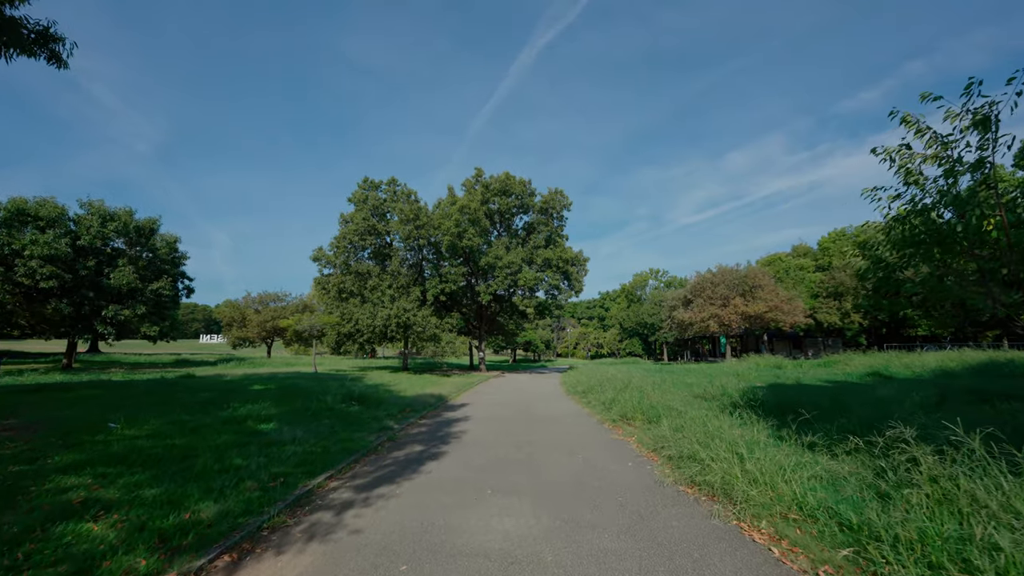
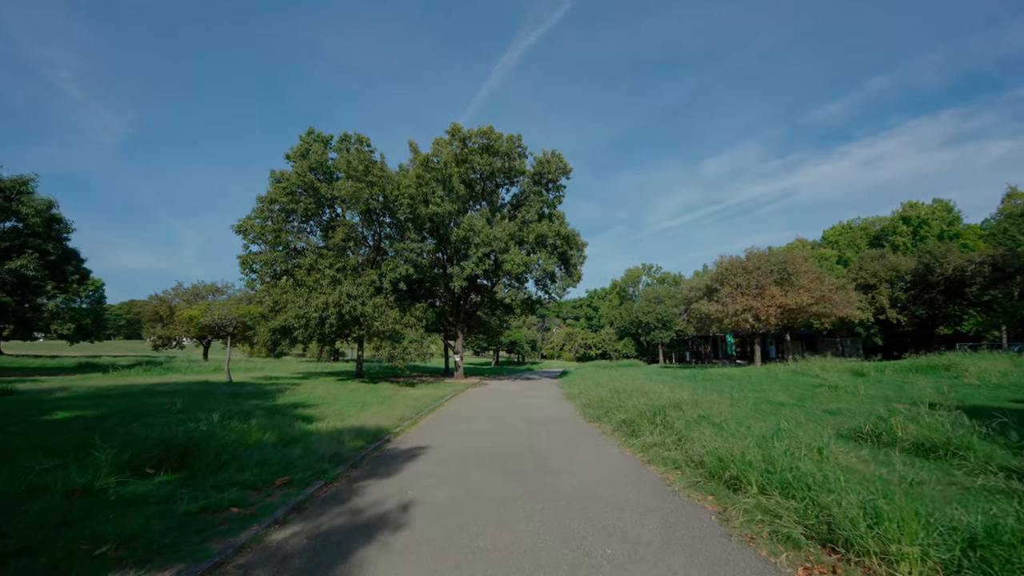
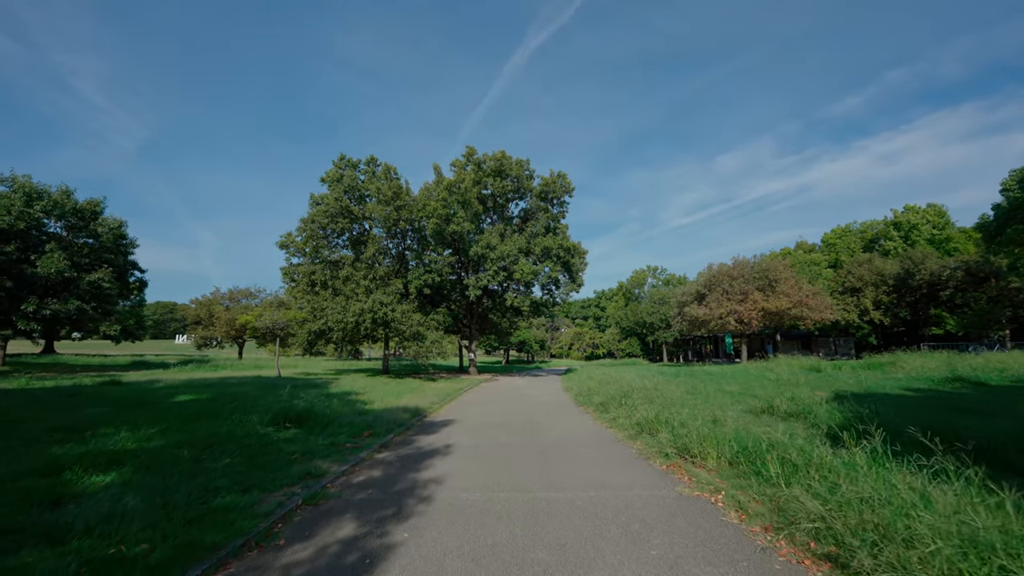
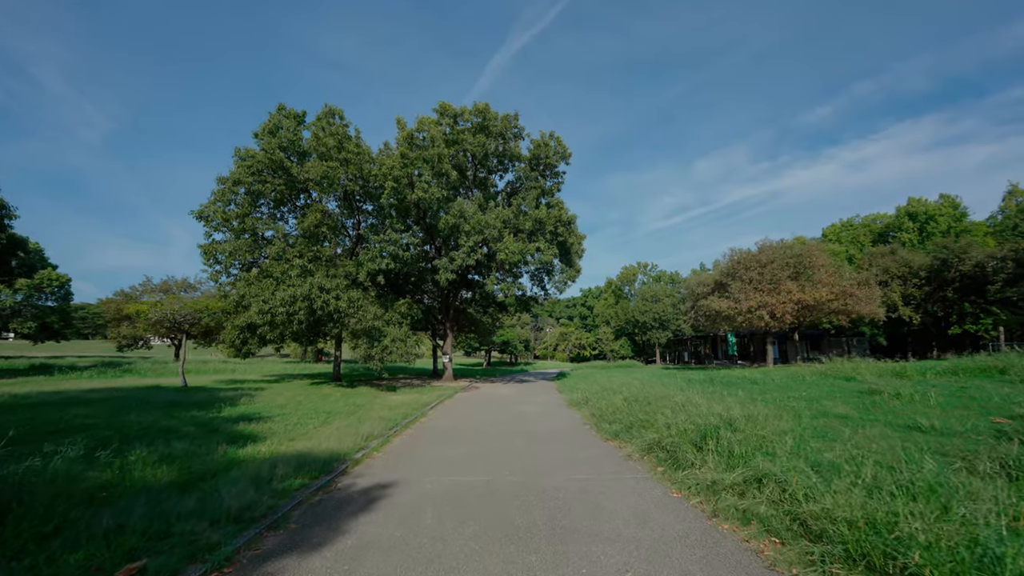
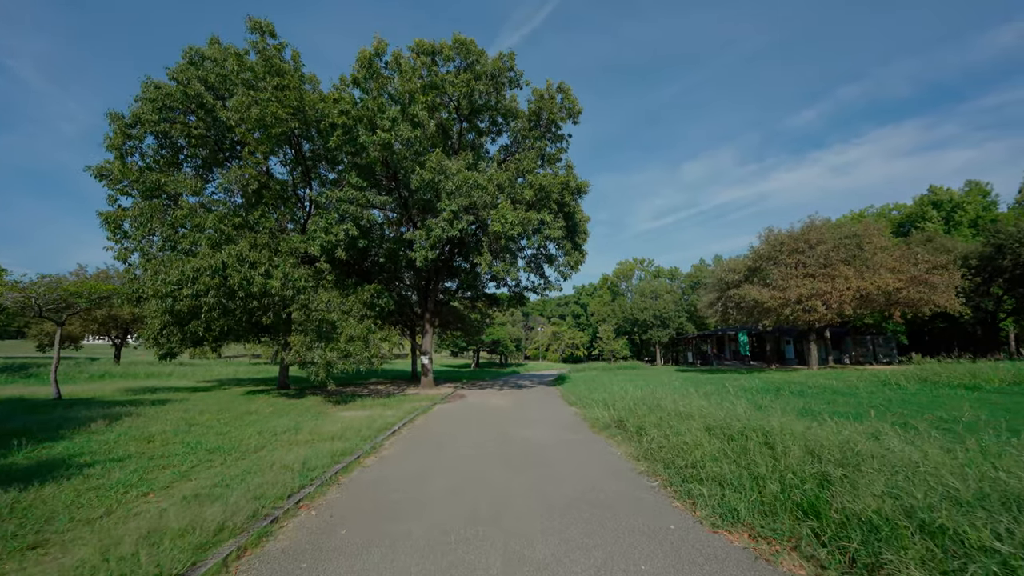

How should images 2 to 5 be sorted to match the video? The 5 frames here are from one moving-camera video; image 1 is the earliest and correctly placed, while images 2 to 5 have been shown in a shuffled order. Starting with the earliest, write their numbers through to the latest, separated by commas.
3, 2, 4, 5
